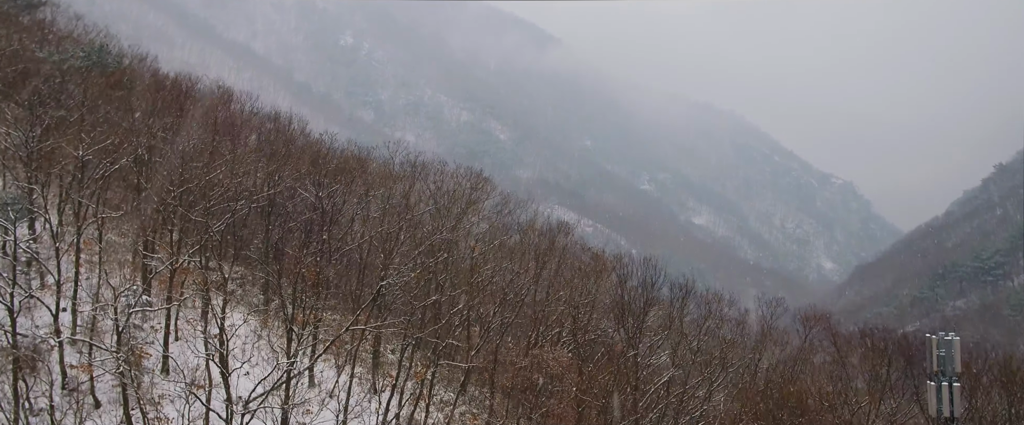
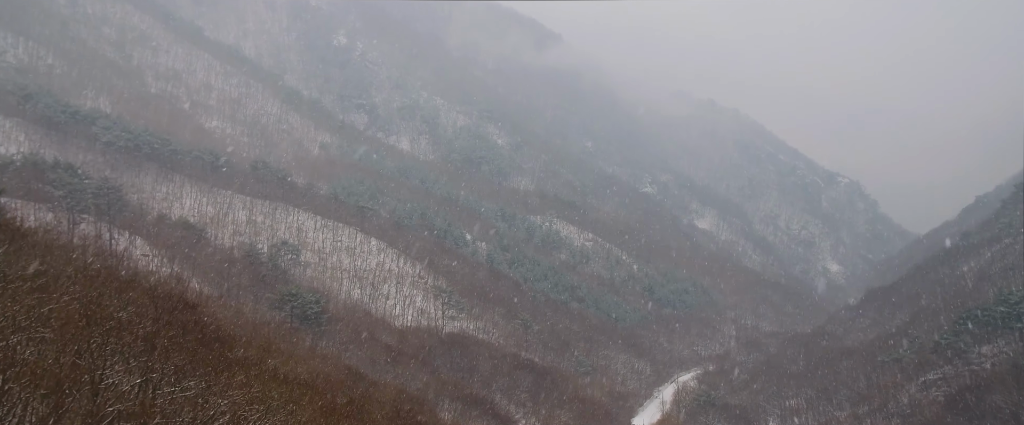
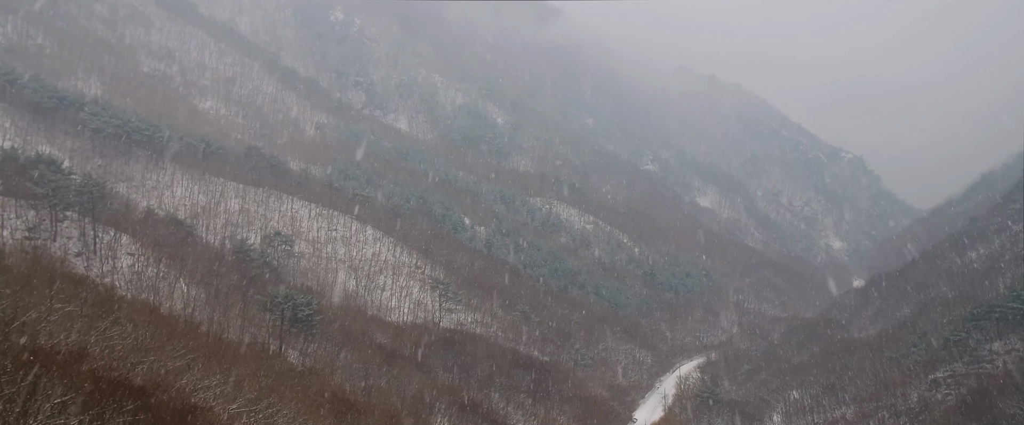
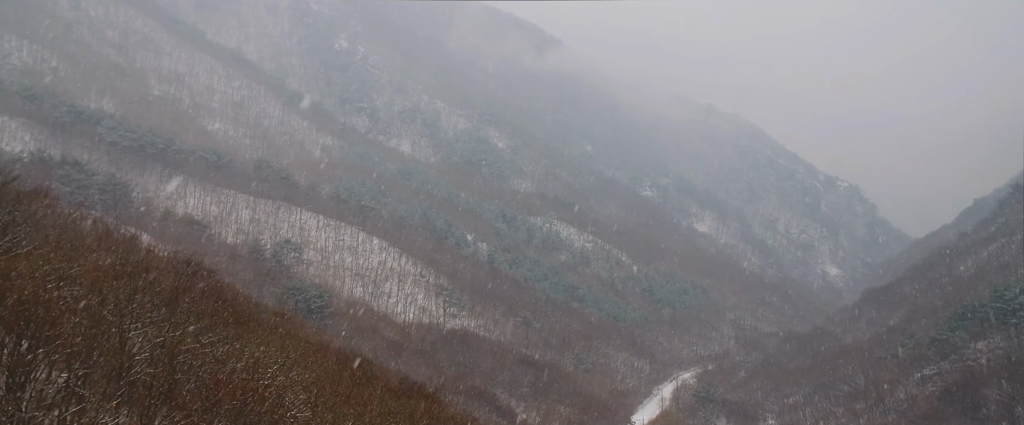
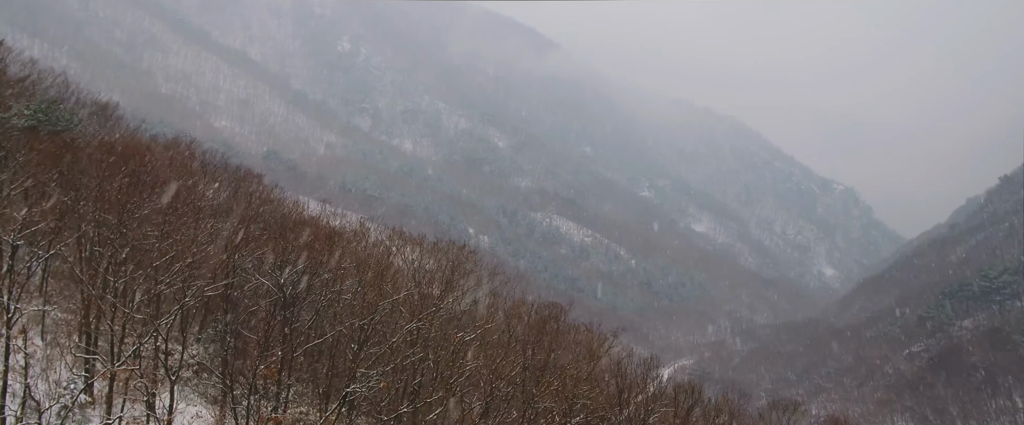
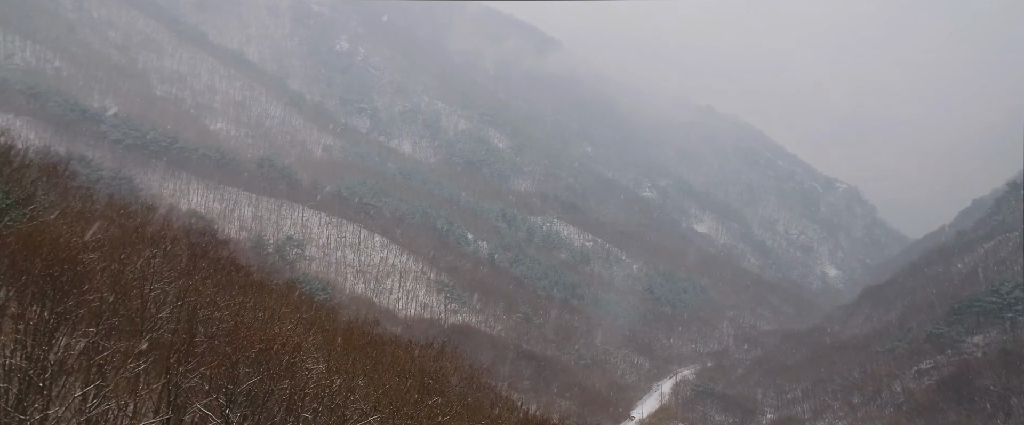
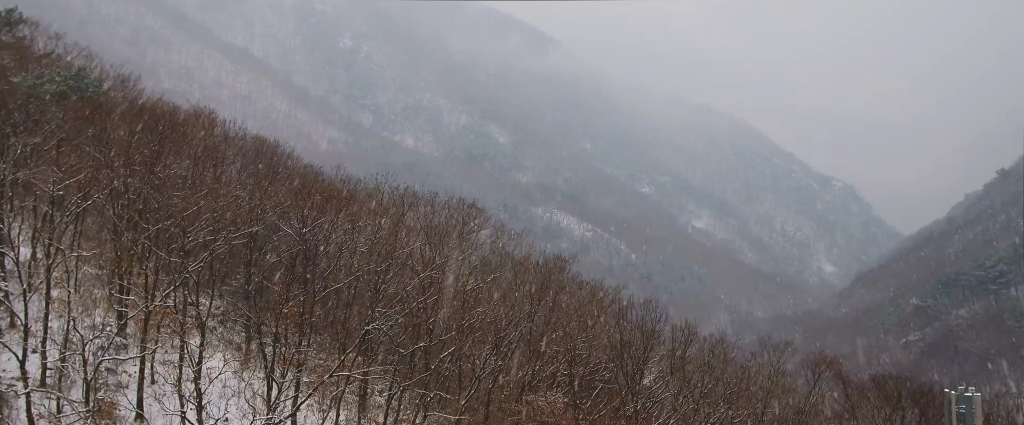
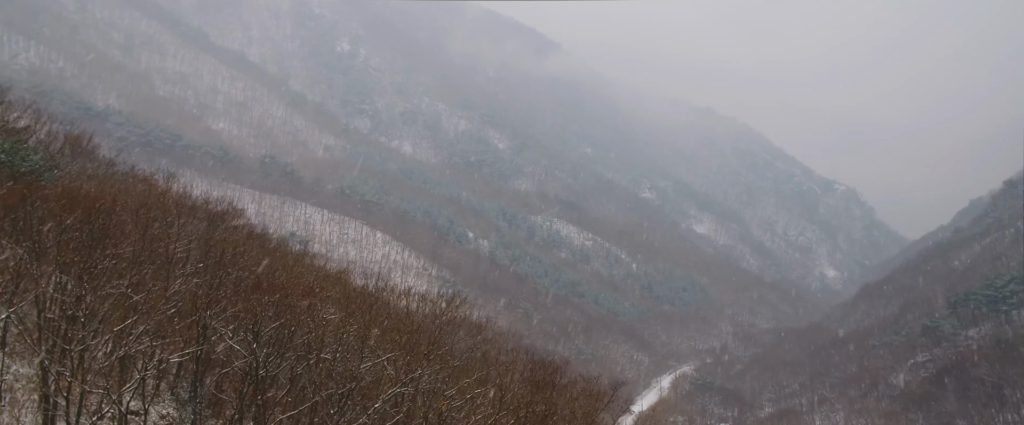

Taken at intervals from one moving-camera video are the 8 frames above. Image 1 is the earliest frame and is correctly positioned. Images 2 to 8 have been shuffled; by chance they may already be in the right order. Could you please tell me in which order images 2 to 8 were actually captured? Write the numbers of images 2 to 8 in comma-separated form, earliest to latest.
7, 5, 8, 6, 4, 2, 3
